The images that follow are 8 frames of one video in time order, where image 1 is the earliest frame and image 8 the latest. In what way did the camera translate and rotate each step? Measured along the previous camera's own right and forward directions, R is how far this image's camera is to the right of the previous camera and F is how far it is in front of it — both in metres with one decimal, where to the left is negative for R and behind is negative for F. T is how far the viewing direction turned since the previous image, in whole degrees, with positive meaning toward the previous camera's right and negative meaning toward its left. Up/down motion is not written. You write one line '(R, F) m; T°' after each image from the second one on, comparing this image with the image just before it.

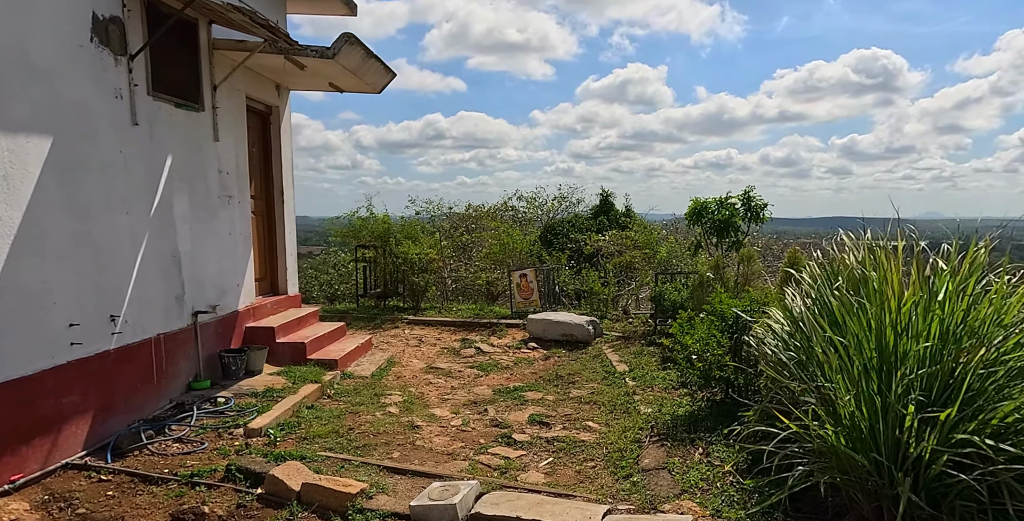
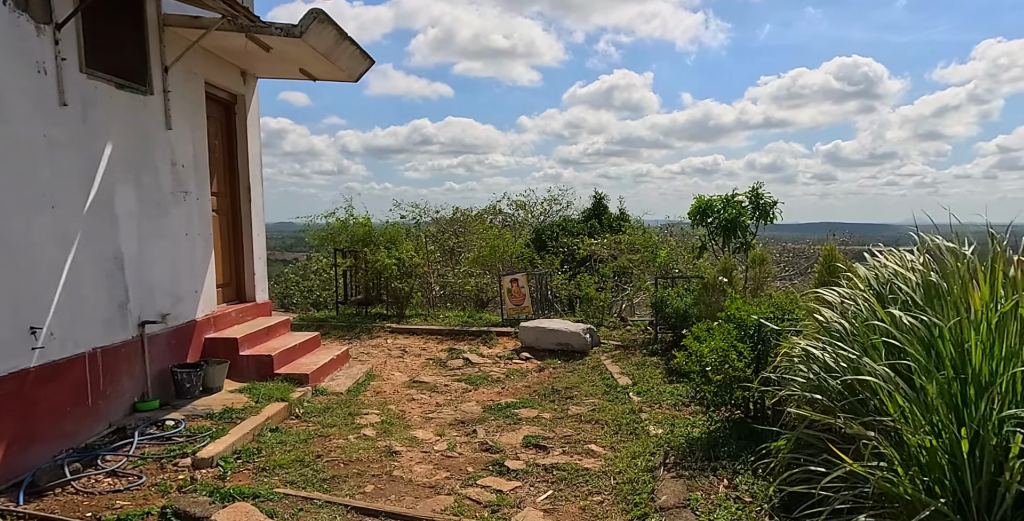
(0.0, +0.7) m; +1°
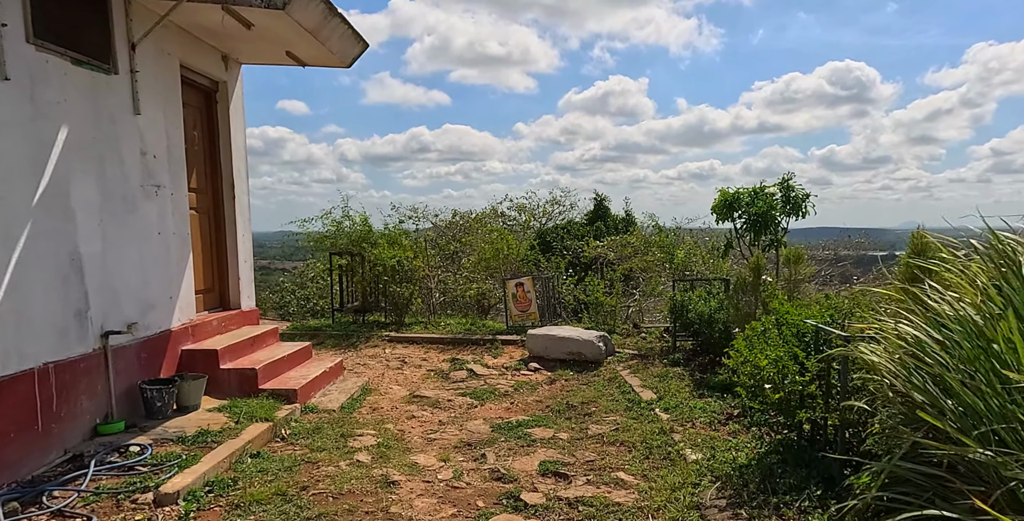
(-0.1, +0.6) m; 0°
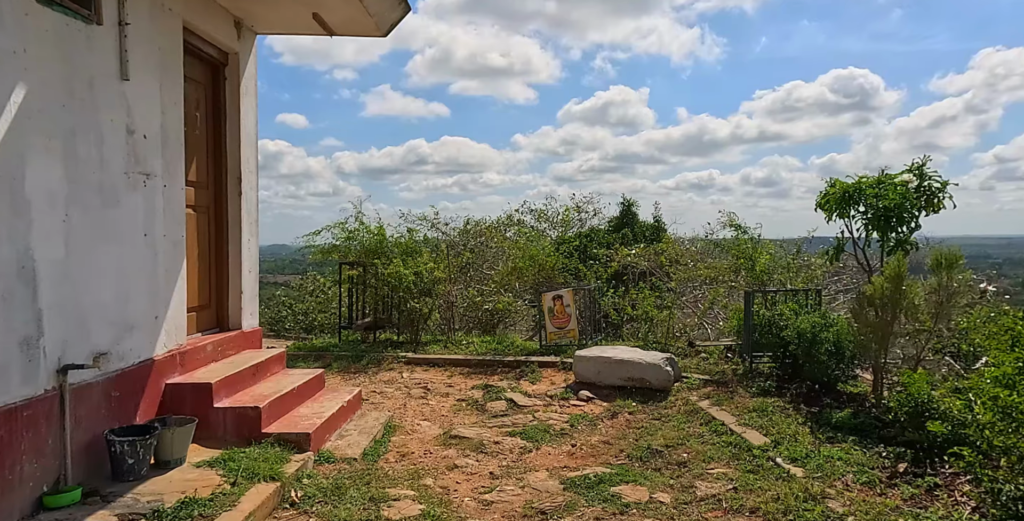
(-0.5, +1.2) m; 0°
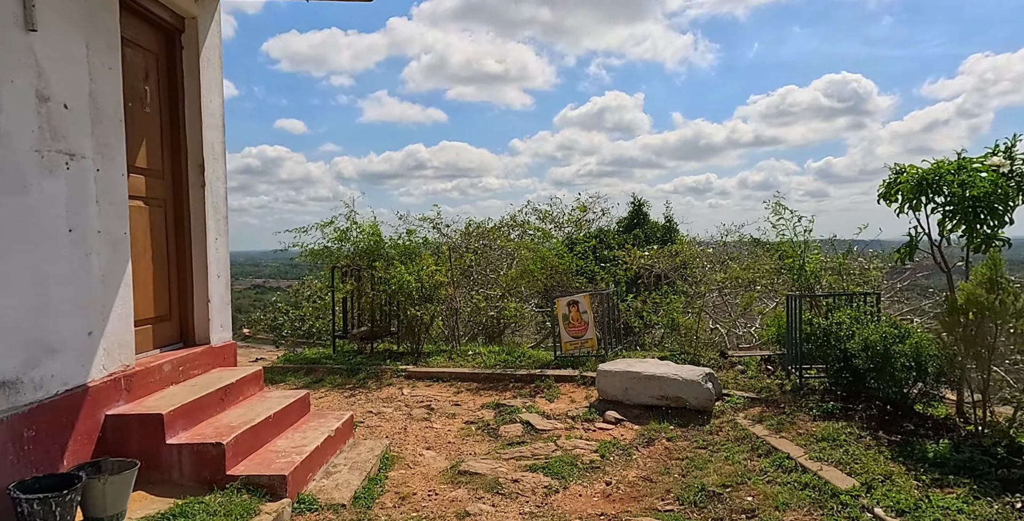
(-0.1, +0.9) m; 0°
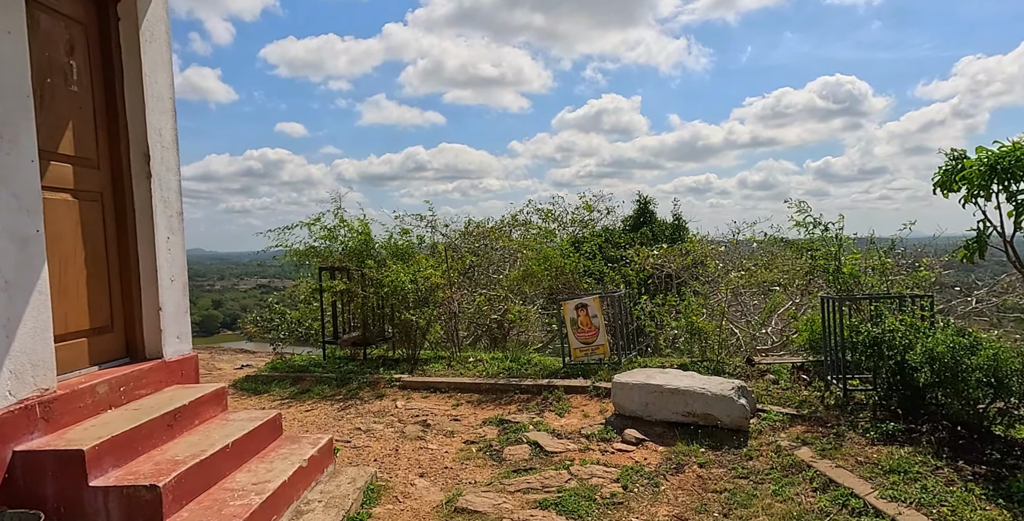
(0.0, +0.7) m; 0°
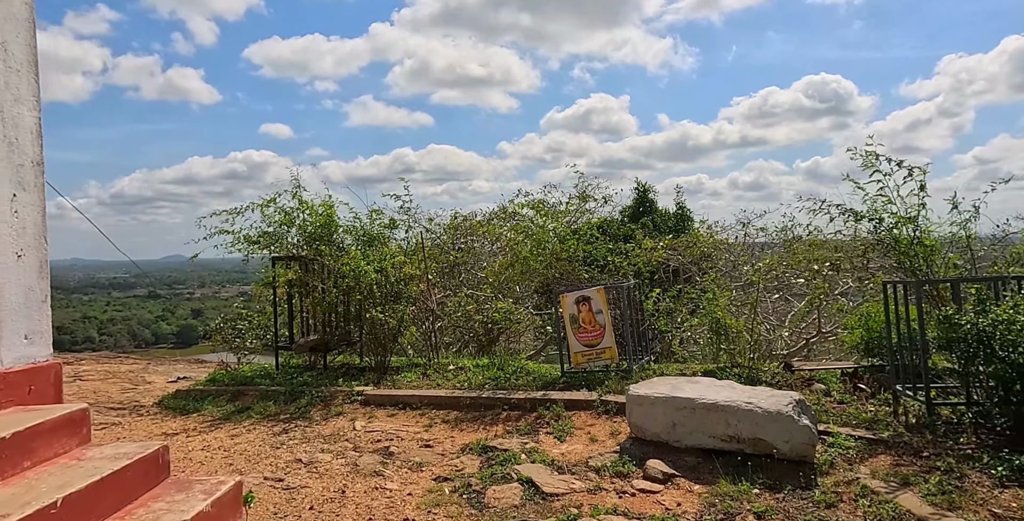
(0.0, +1.3) m; +1°
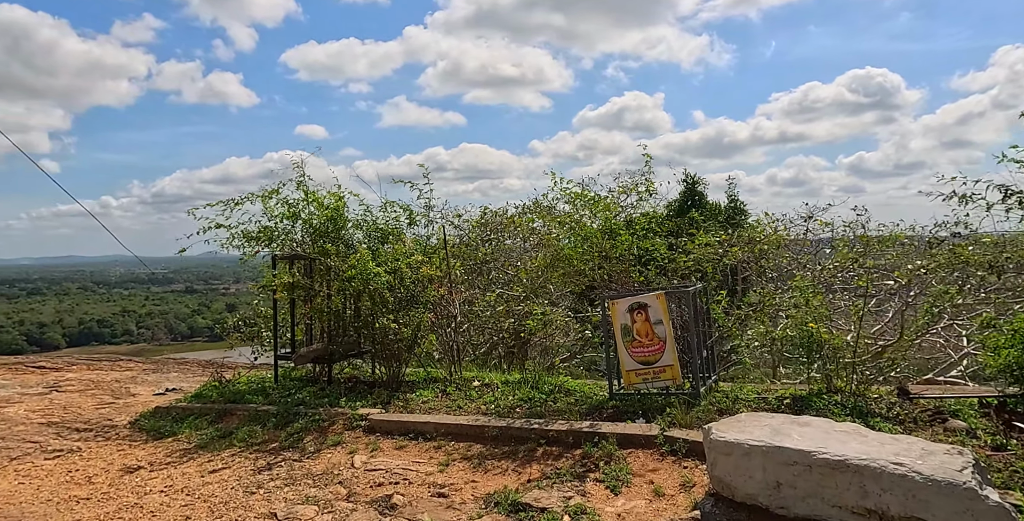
(0.0, +1.1) m; -3°
